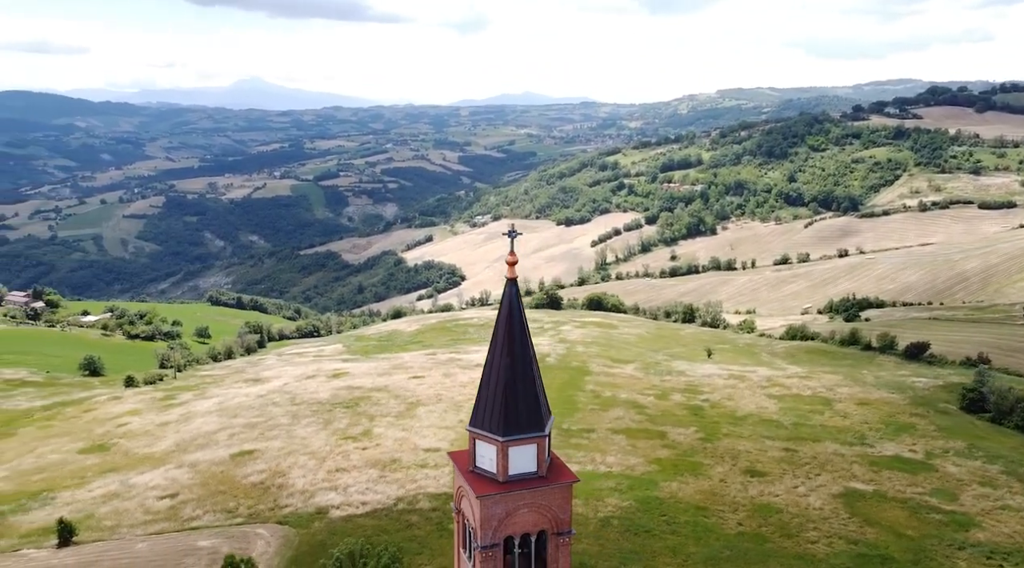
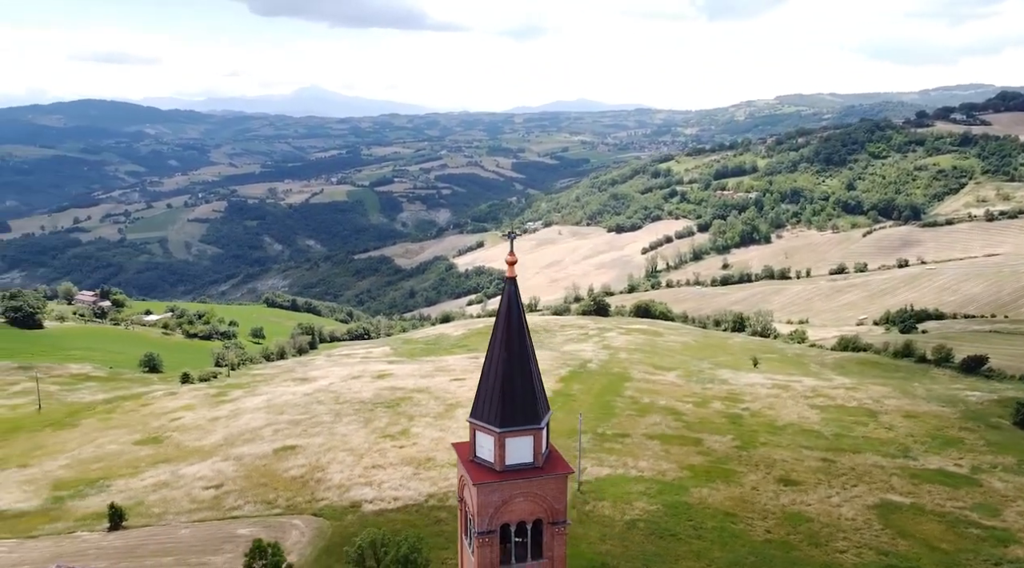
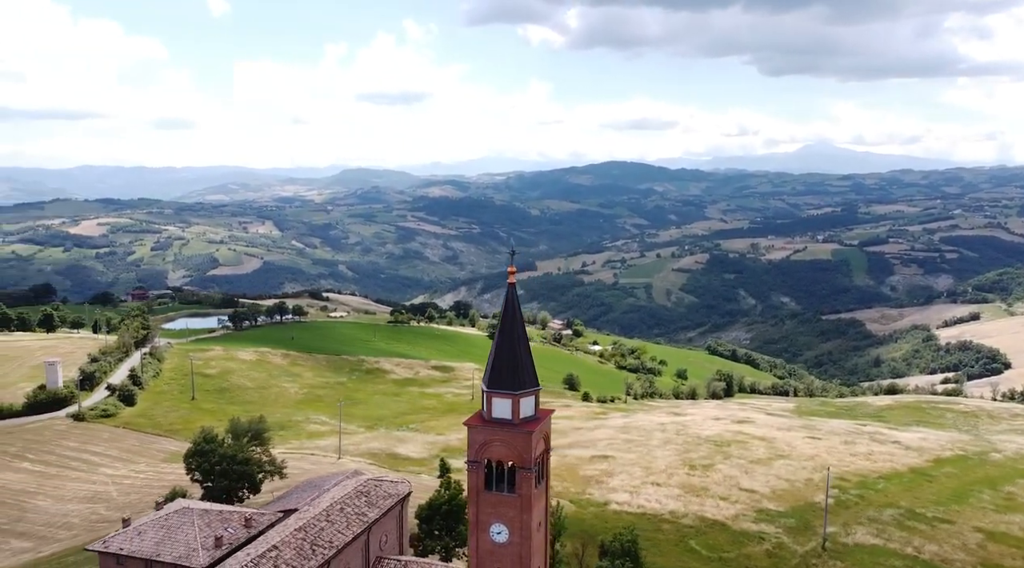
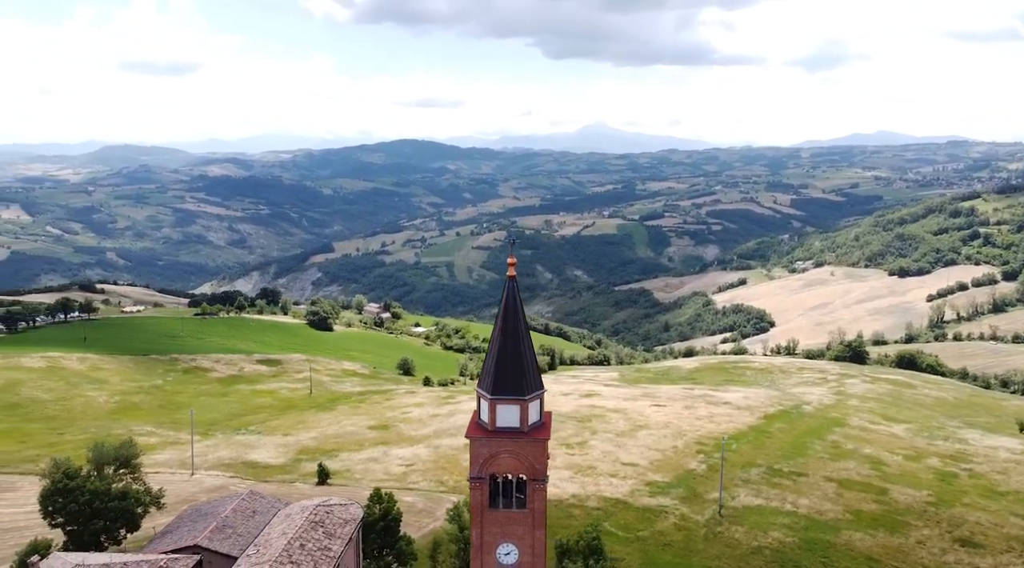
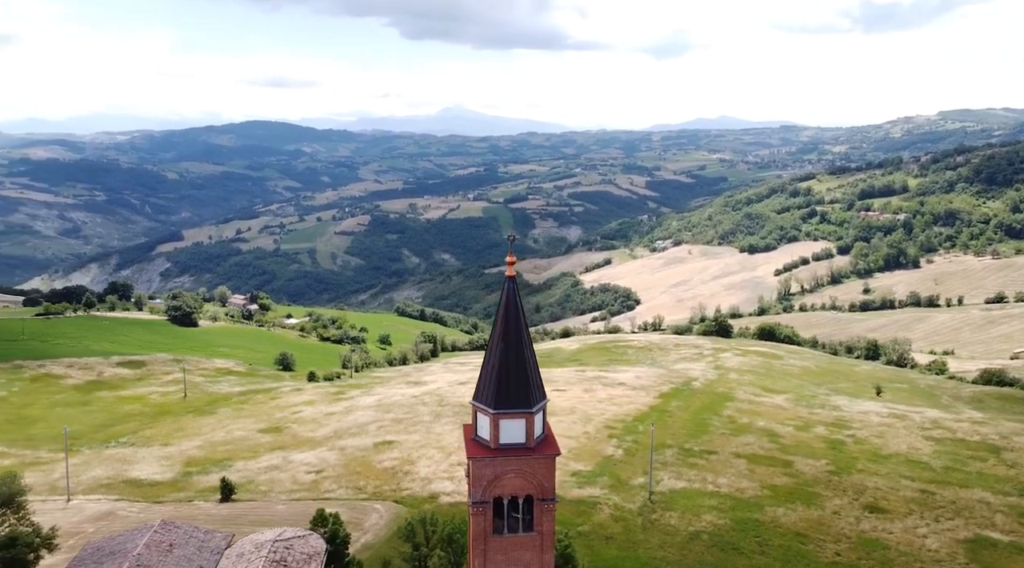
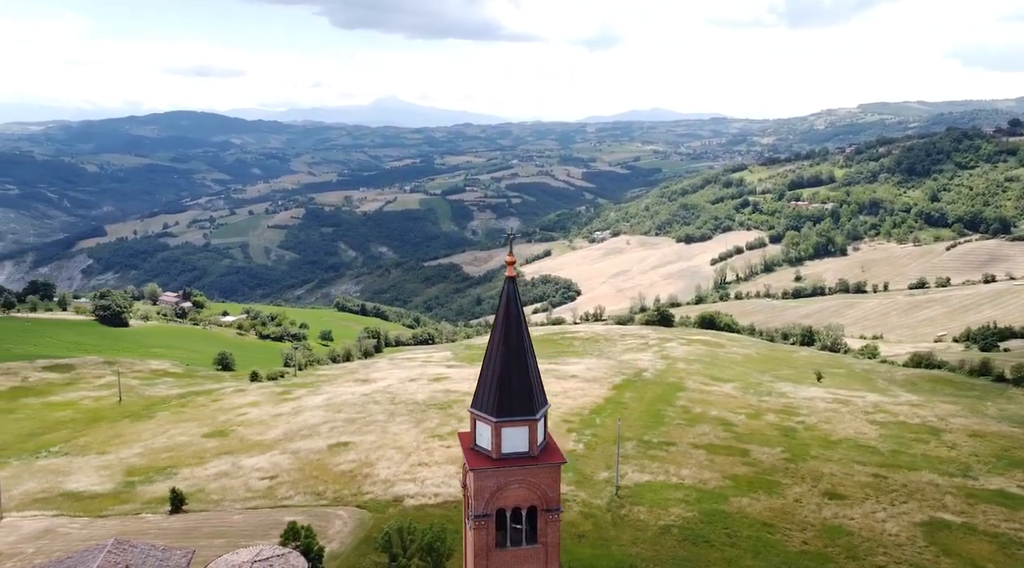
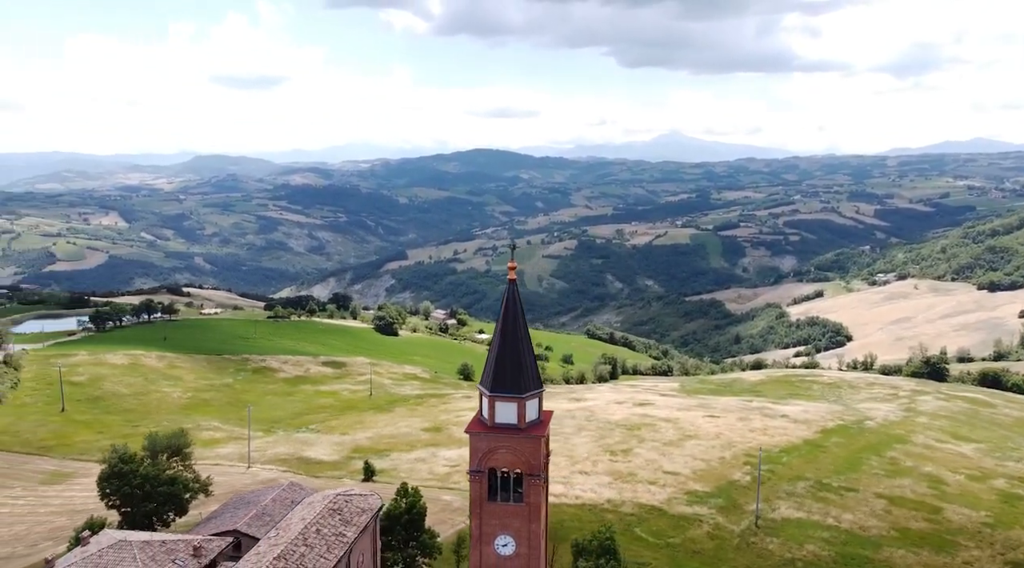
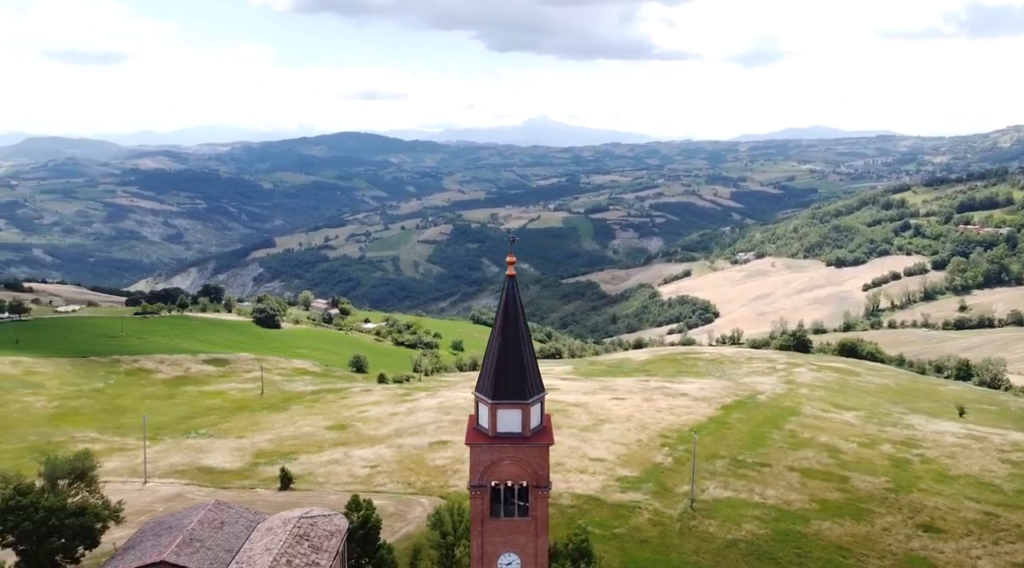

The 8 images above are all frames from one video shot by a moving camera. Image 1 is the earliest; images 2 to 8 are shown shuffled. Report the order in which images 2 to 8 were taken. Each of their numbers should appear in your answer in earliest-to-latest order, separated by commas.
2, 6, 5, 8, 4, 7, 3
